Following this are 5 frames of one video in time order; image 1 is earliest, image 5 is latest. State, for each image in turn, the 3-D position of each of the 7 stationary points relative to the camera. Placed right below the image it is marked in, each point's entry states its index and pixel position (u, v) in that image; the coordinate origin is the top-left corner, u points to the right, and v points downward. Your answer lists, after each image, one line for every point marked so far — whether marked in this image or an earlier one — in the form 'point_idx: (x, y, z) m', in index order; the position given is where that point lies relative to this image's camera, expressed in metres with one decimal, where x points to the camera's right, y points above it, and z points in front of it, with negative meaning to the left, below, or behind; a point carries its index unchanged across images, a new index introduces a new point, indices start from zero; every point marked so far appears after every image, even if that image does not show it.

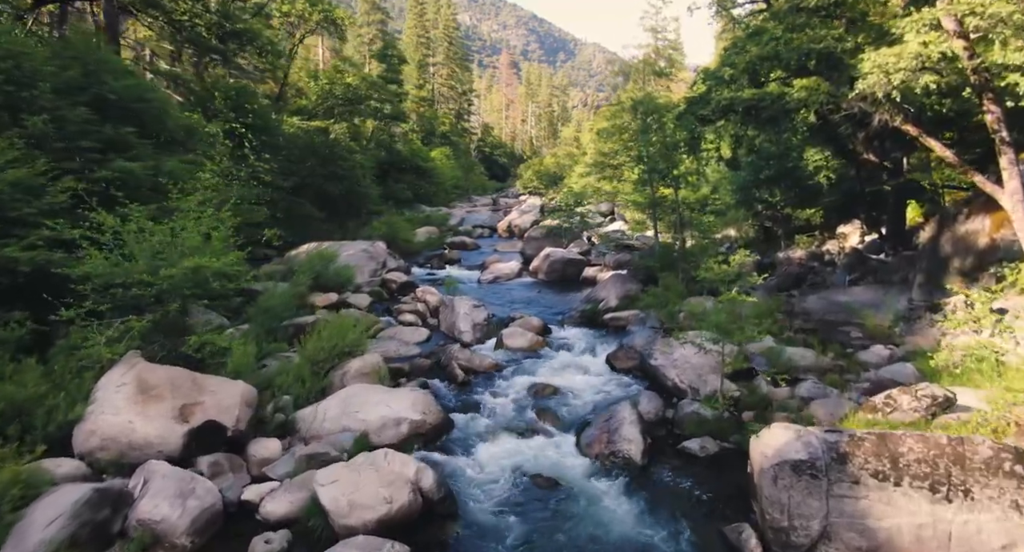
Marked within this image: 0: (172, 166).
0: (-8.0, +2.6, +16.1) m
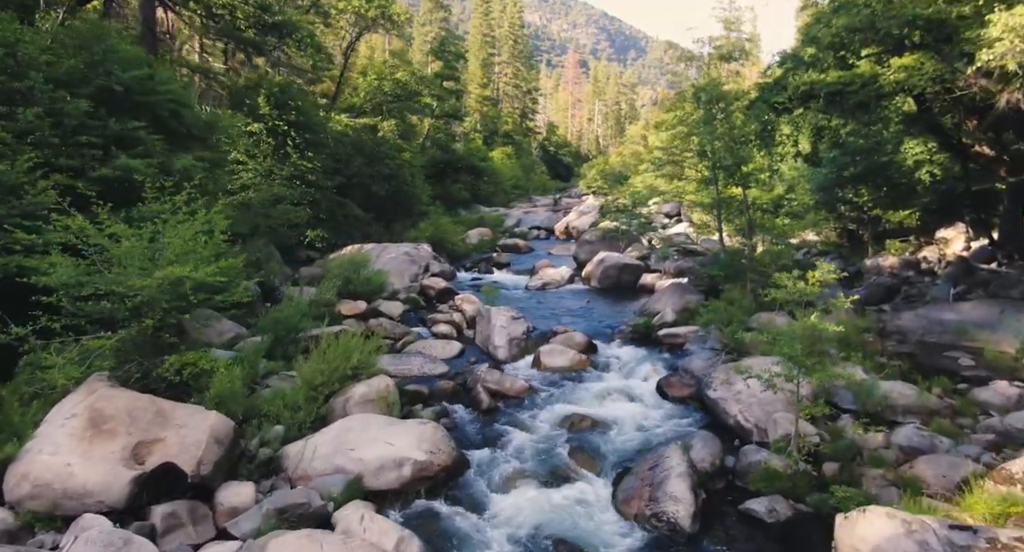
0: (-7.2, +2.5, +14.8) m
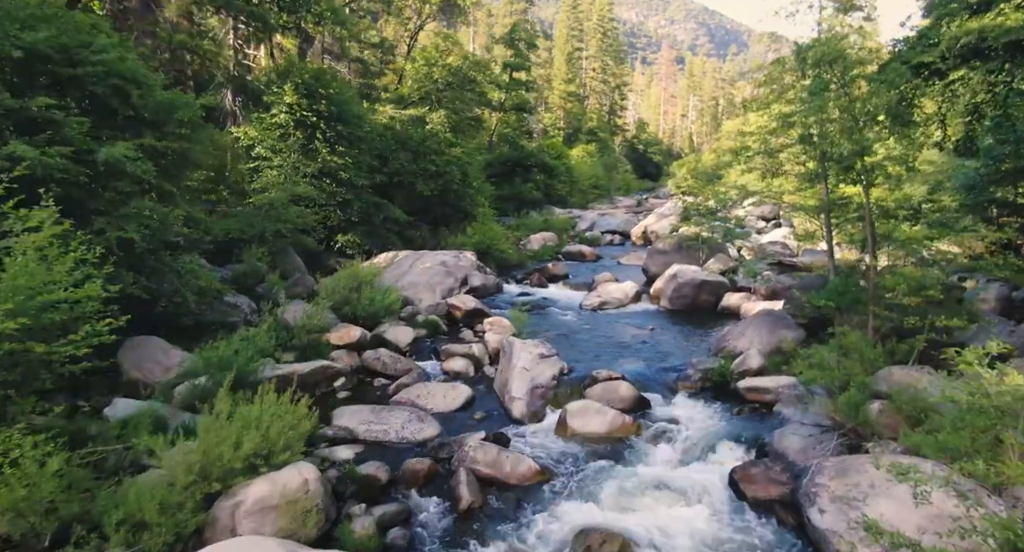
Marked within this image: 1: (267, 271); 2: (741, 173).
0: (-6.8, +2.1, +11.5) m
1: (-6.8, +0.2, +19.1) m
2: (+5.9, +2.7, +17.5) m
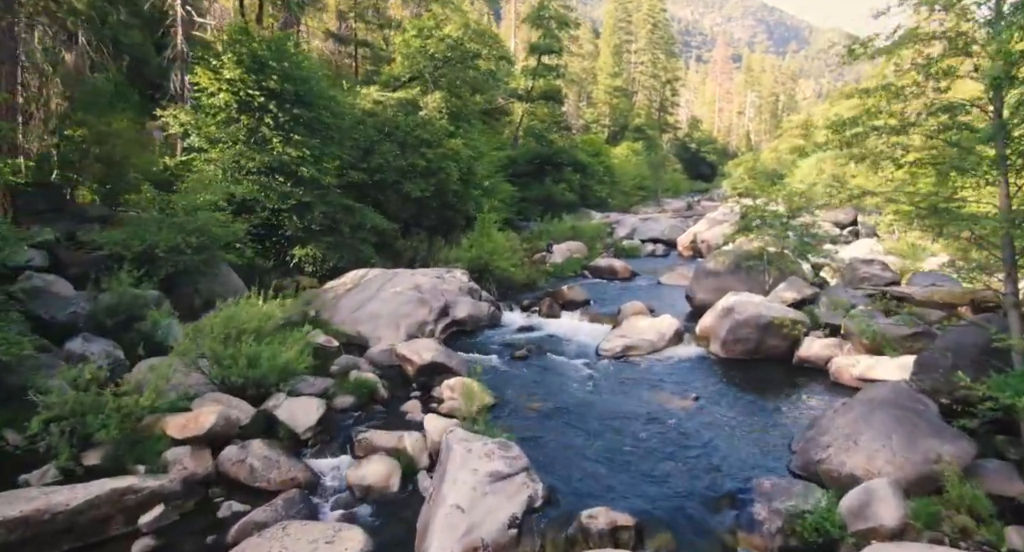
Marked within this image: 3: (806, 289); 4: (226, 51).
0: (-7.7, +1.4, +6.2) m
1: (-7.2, -0.5, +13.7) m
2: (+5.4, +1.9, +11.2) m
3: (+7.6, -0.3, +17.4) m
4: (-8.2, +6.4, +19.4) m
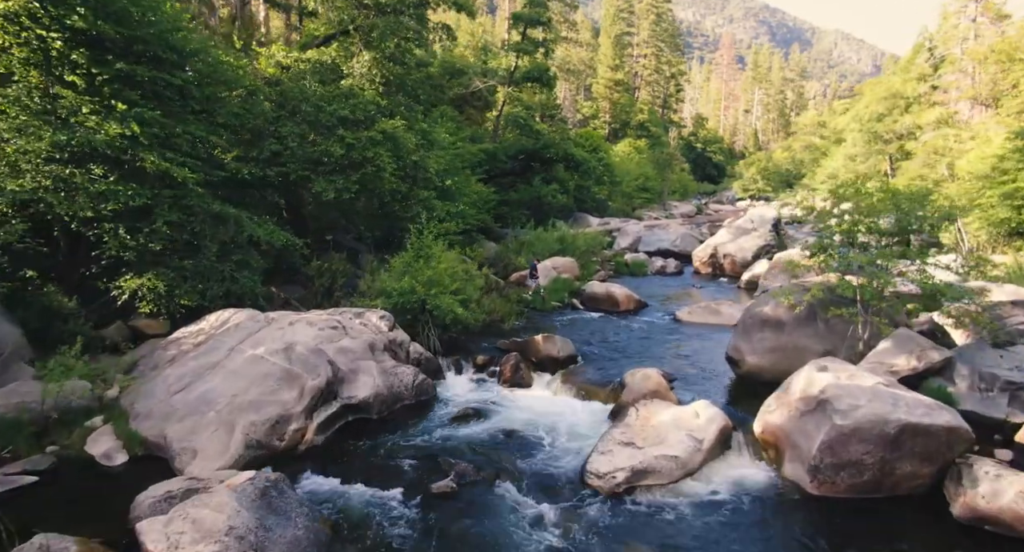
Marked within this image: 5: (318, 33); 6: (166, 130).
0: (-8.8, +0.6, -0.8) m
1: (-8.2, -1.3, +6.7) m
2: (+4.4, +1.0, +4.2) m
3: (+6.6, -1.2, +10.4) m
4: (-9.2, +5.5, +12.4) m
5: (-5.0, +6.5, +18.2) m
6: (-6.8, +2.9, +13.4) m
